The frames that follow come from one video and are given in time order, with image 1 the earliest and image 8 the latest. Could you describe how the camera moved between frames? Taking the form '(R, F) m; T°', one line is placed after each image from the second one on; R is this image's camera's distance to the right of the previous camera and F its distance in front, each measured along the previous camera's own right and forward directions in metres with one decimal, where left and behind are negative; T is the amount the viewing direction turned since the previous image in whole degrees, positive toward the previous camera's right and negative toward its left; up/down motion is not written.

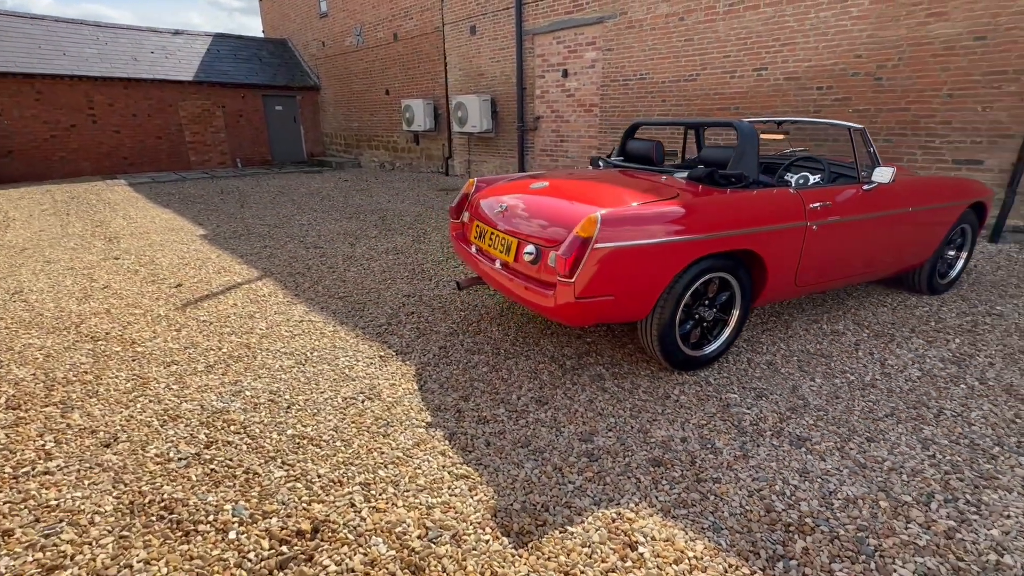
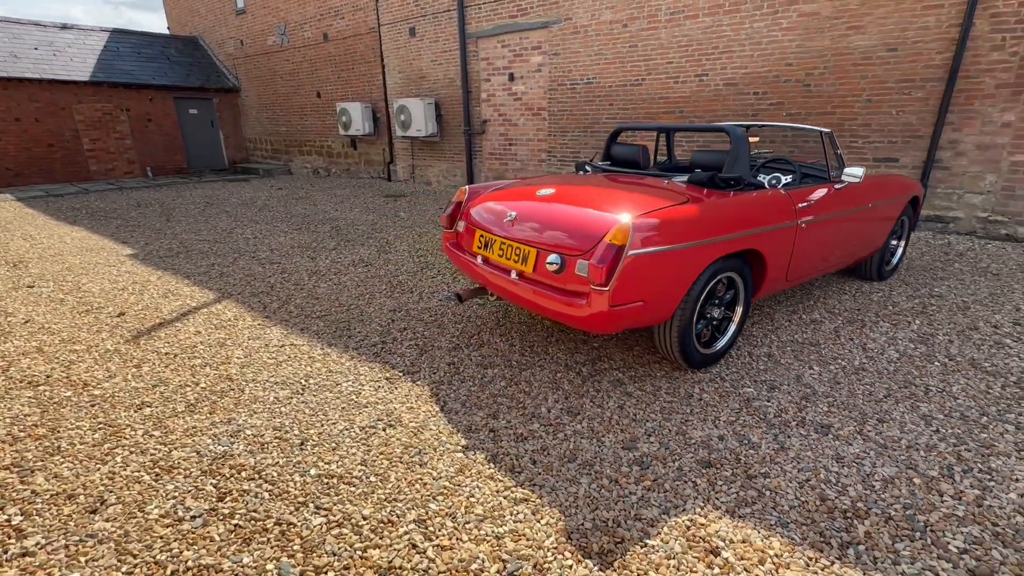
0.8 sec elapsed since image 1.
(-0.4, +0.1) m; +8°
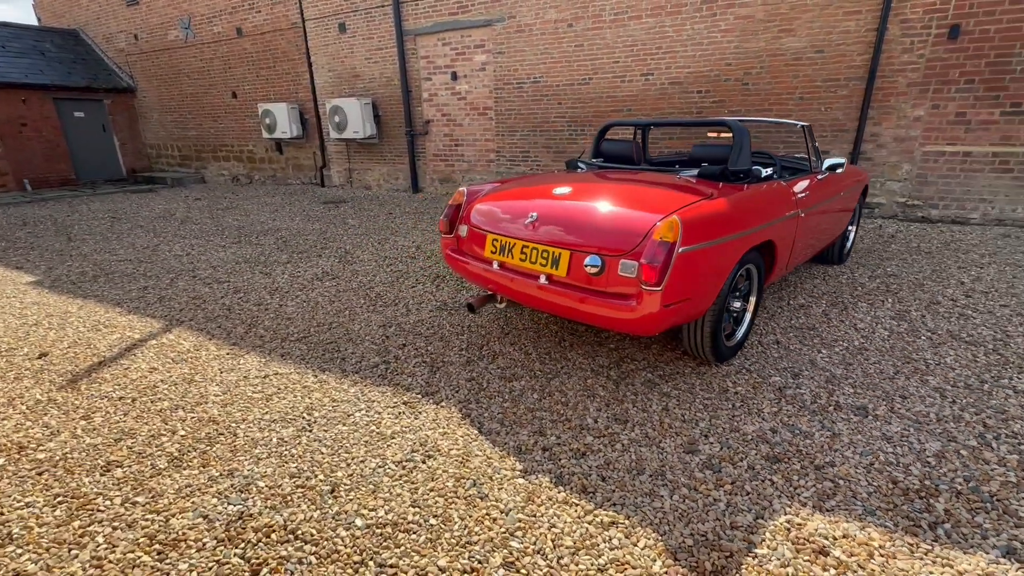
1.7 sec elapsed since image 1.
(-0.5, +0.2) m; +9°
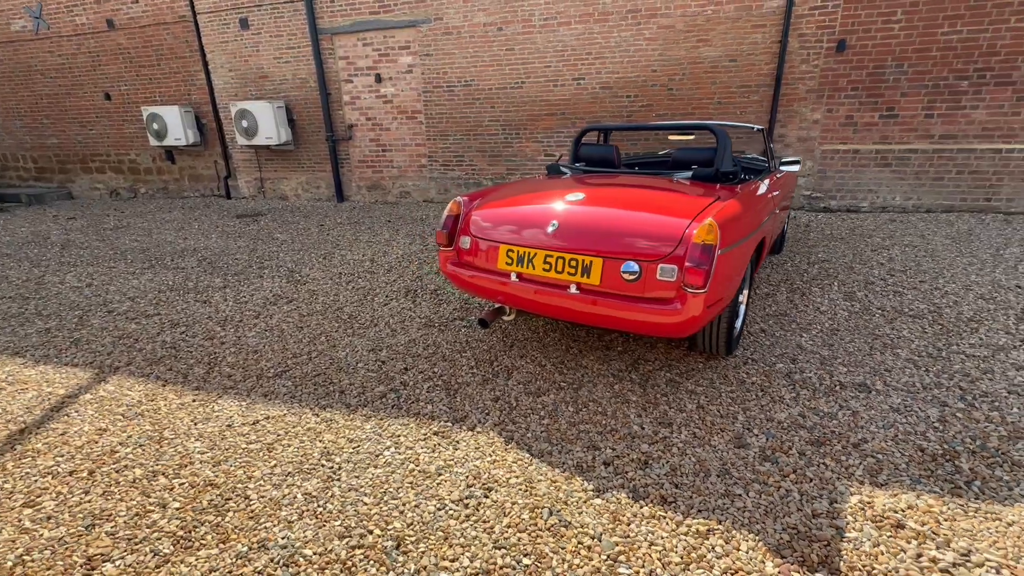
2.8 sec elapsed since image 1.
(-0.6, +0.2) m; +11°
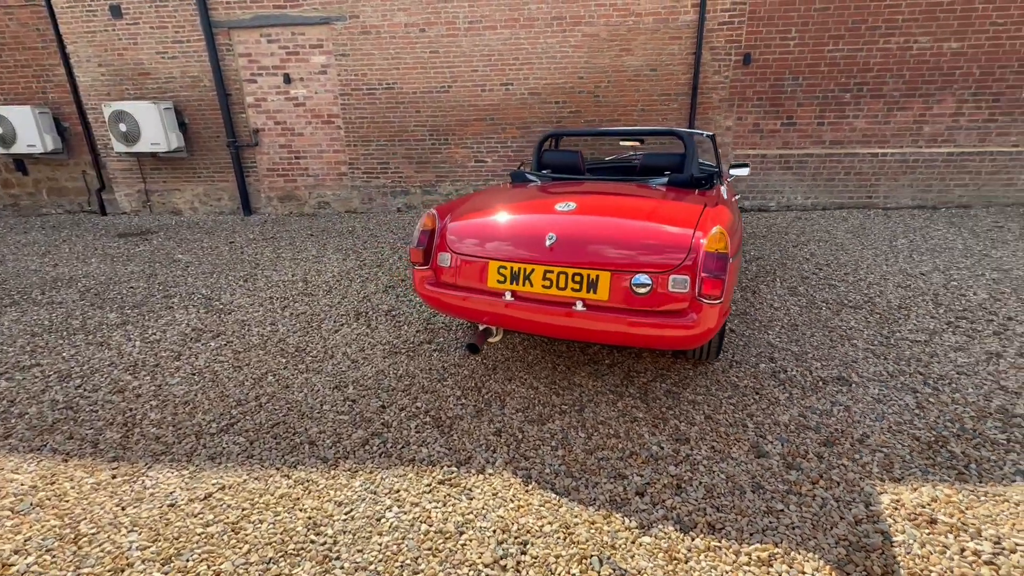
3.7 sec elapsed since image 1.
(-0.4, +0.3) m; +11°
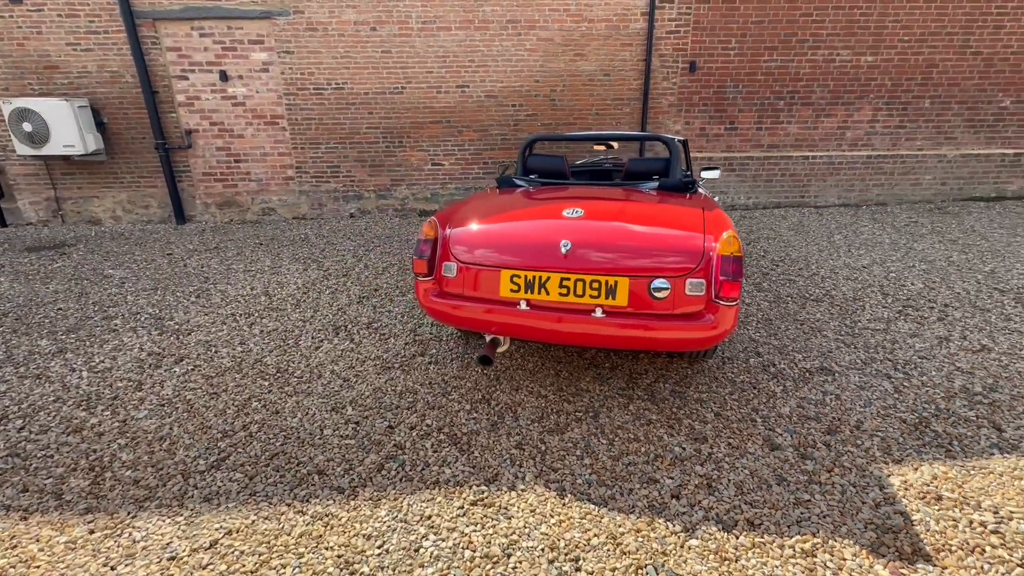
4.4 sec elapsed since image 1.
(-0.4, +0.1) m; +7°
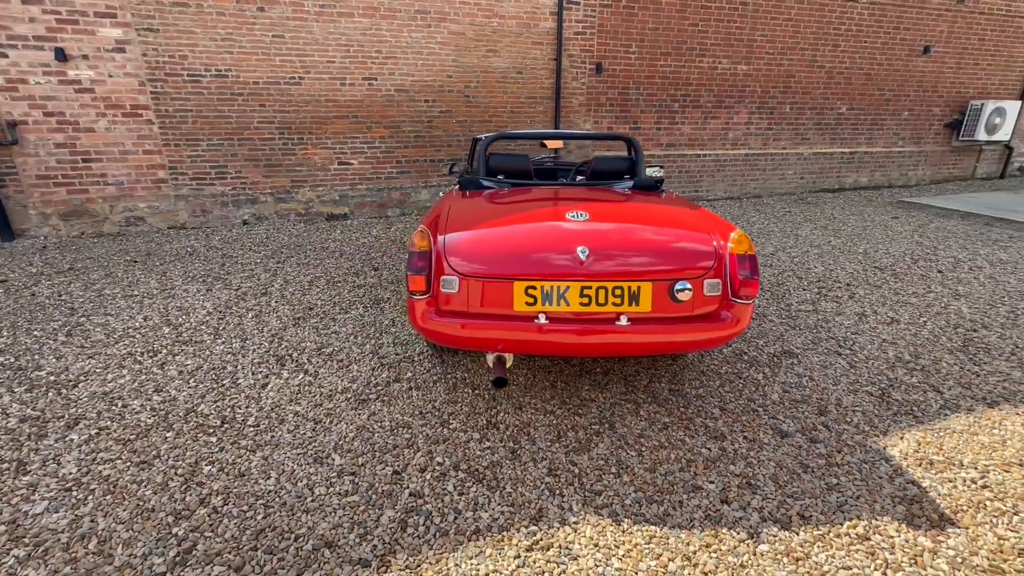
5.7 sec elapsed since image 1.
(-0.5, +0.3) m; +13°
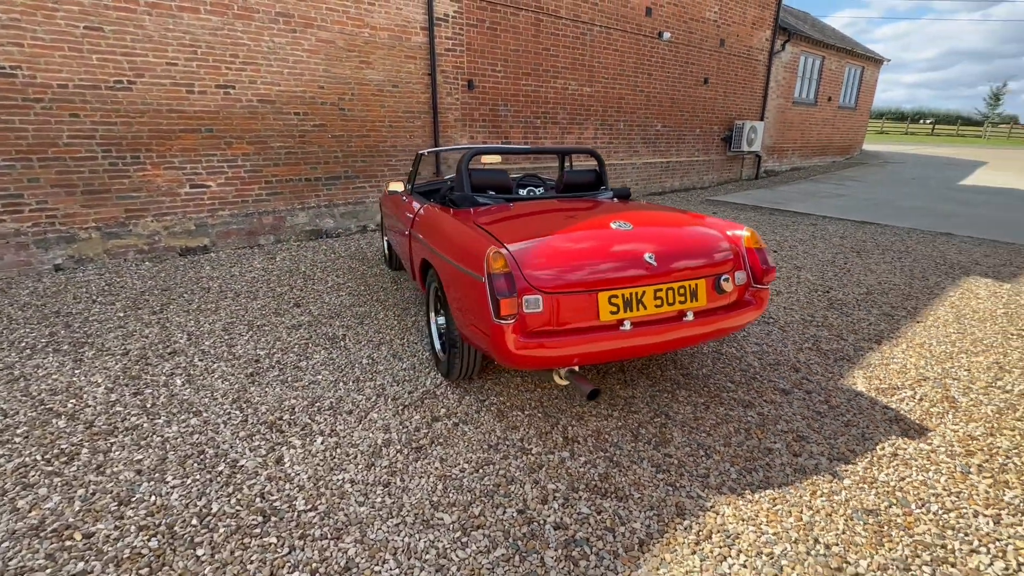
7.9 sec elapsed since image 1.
(-1.1, +0.2) m; +21°
